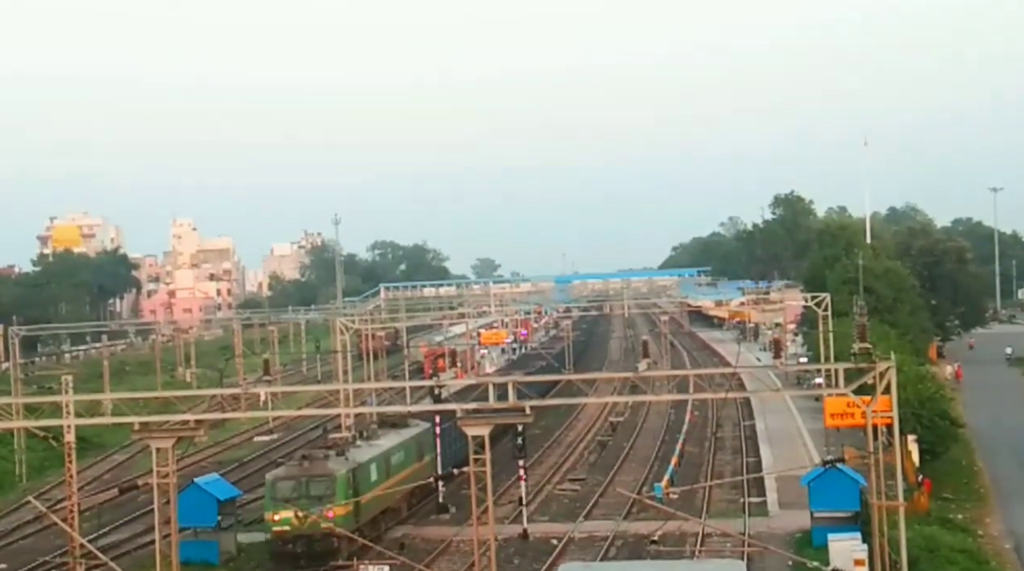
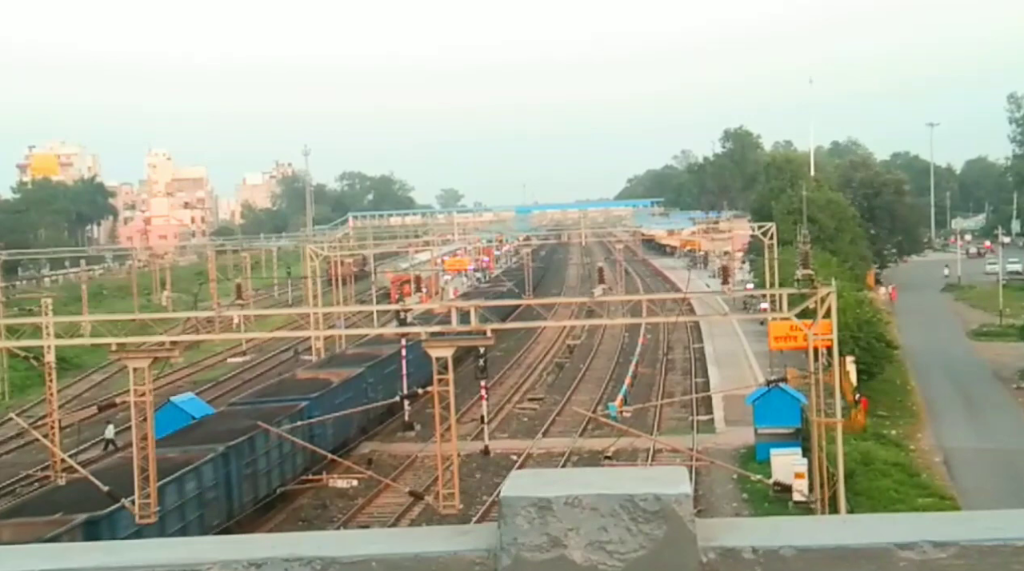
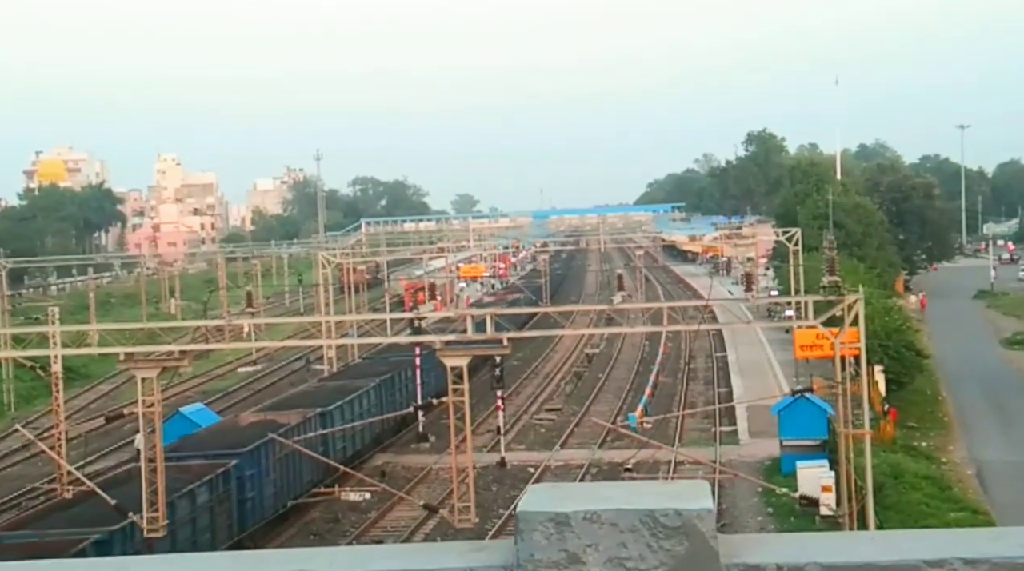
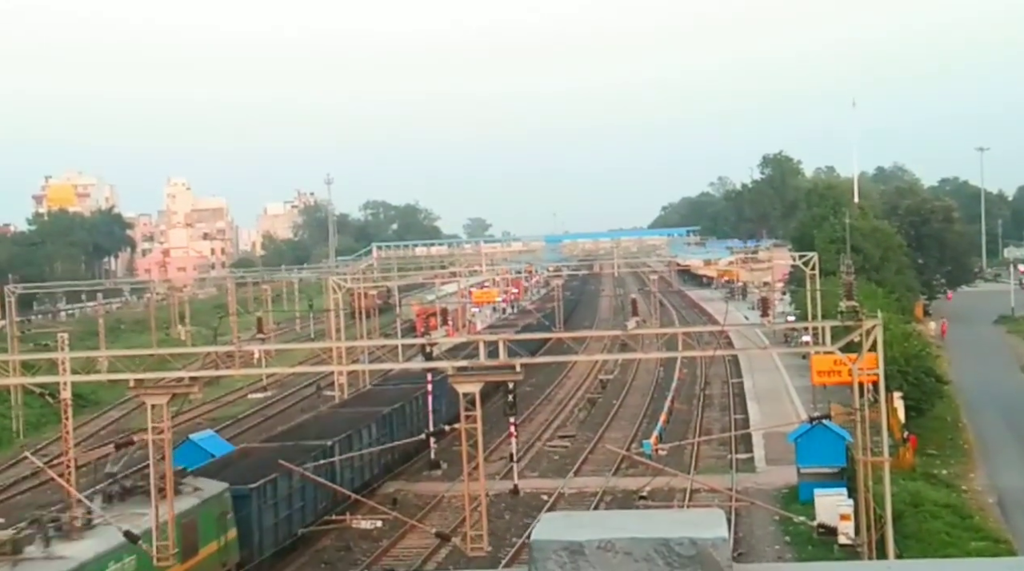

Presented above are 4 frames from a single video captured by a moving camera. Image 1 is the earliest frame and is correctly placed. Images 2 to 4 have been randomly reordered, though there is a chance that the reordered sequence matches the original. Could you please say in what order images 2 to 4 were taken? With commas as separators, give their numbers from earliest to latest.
4, 3, 2
